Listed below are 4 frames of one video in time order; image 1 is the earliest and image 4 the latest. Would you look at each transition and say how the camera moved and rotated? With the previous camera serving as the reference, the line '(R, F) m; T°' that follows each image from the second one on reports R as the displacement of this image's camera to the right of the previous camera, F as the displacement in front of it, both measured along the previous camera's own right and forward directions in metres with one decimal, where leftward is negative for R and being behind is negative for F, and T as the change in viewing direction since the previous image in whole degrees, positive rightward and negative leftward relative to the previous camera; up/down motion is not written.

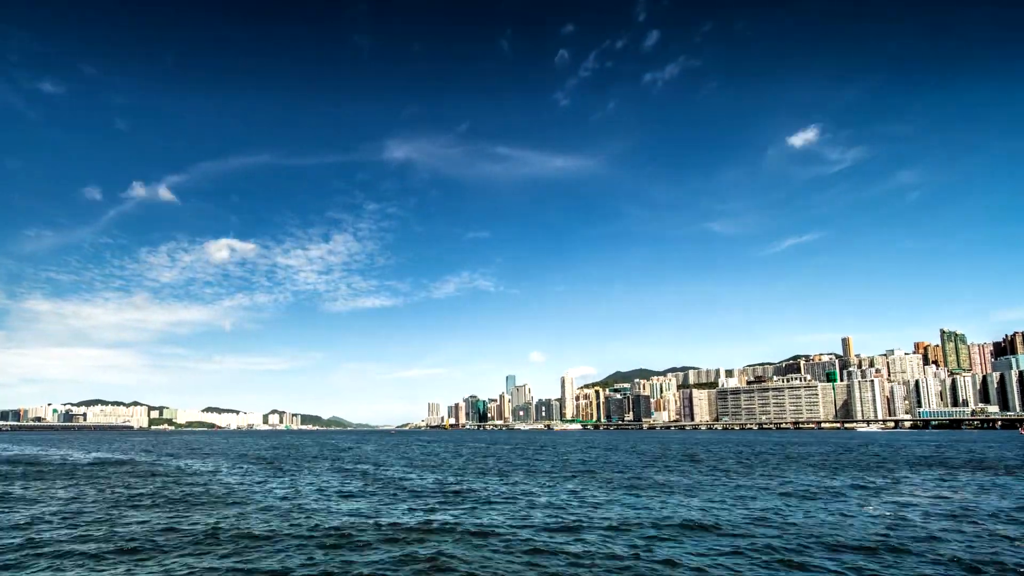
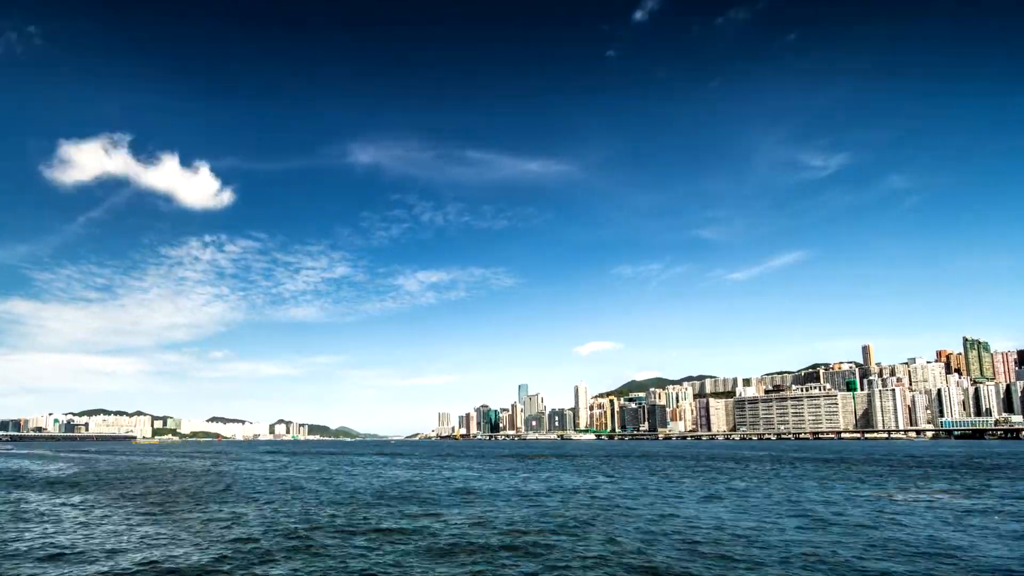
(-0.2, +1.8) m; -1°
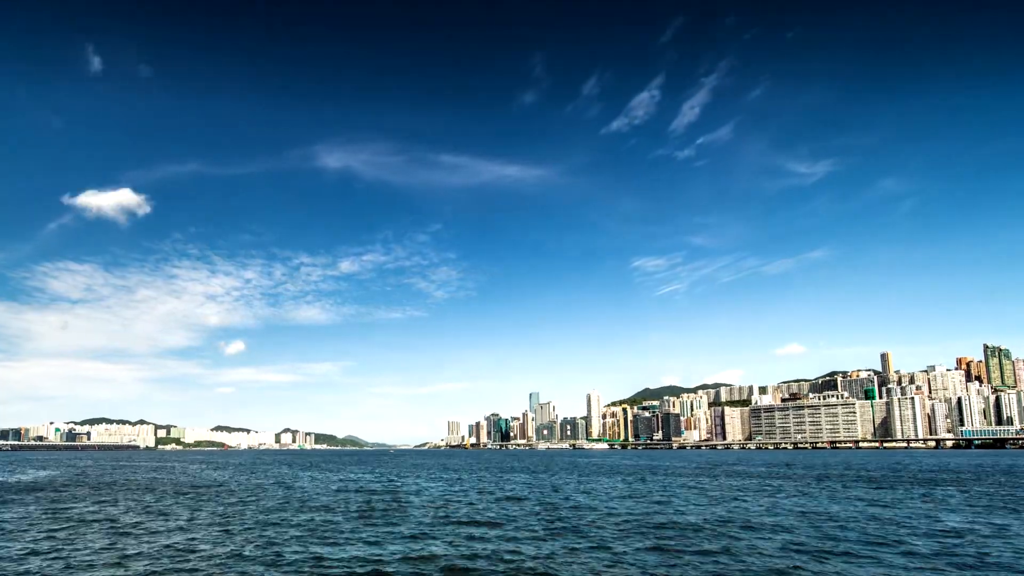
(-0.1, +1.6) m; -1°
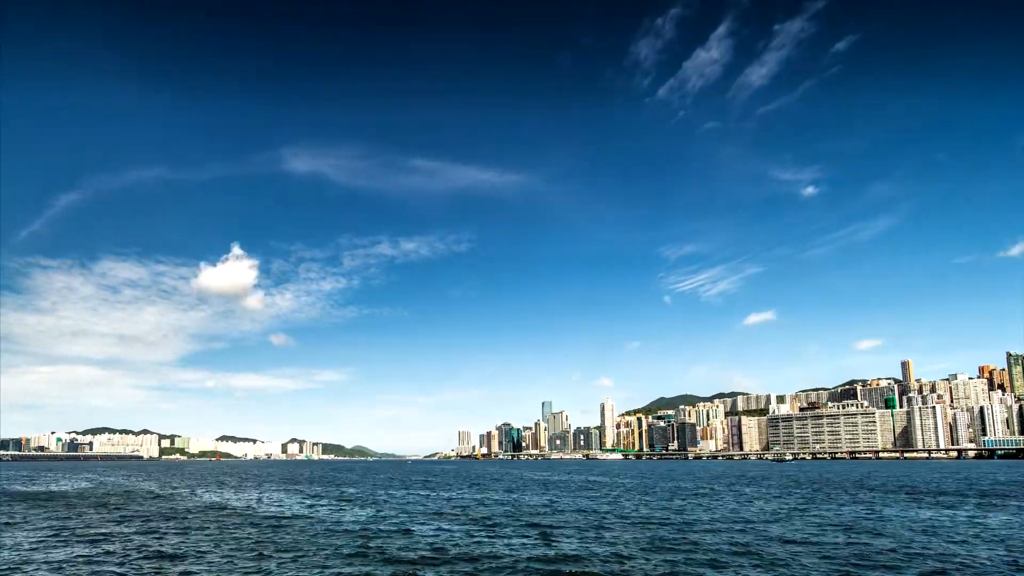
(-0.2, +1.6) m; -1°
